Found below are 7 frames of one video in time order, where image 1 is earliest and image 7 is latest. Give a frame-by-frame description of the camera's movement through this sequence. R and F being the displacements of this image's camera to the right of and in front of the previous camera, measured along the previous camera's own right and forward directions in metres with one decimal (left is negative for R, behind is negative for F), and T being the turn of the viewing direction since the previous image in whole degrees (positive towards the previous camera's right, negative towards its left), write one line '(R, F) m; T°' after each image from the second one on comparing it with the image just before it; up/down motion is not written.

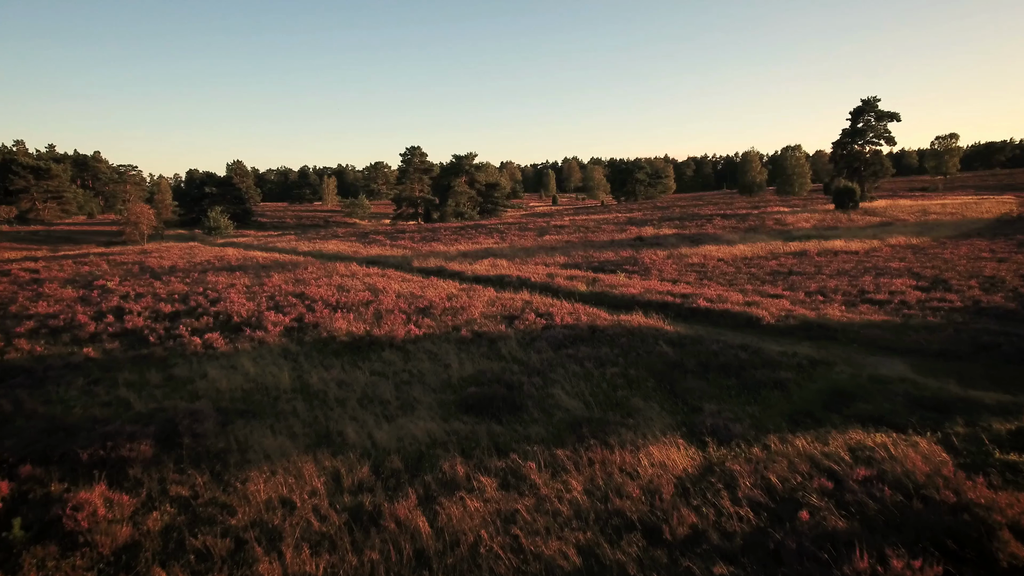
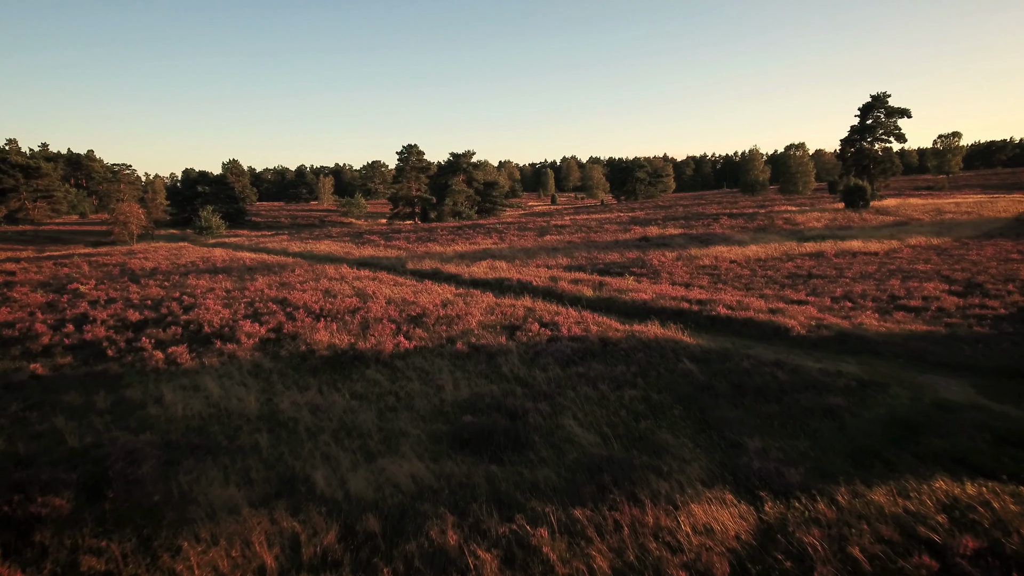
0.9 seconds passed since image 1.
(0.0, +1.3) m; 0°
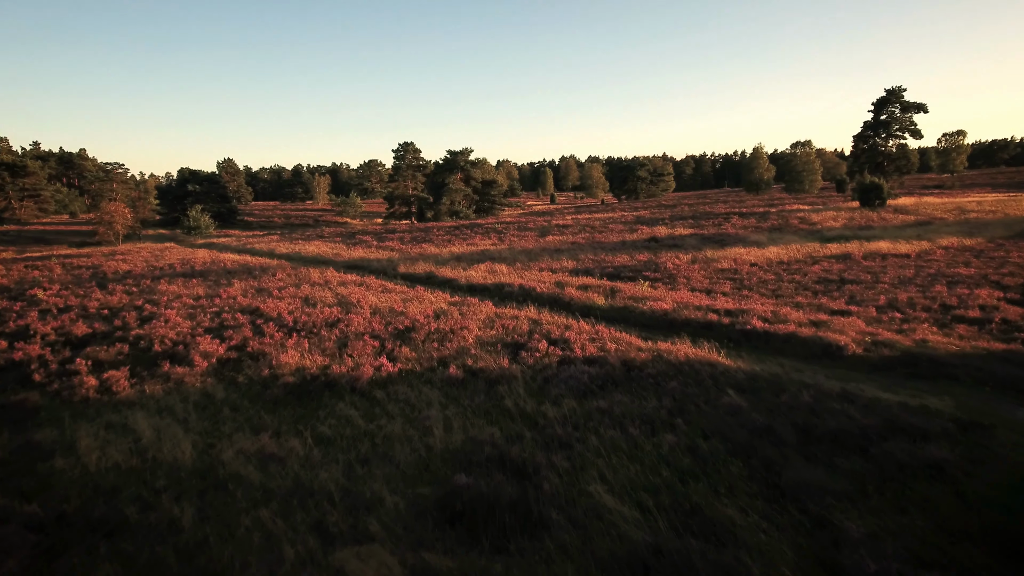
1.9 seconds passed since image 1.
(-0.1, +1.7) m; 0°
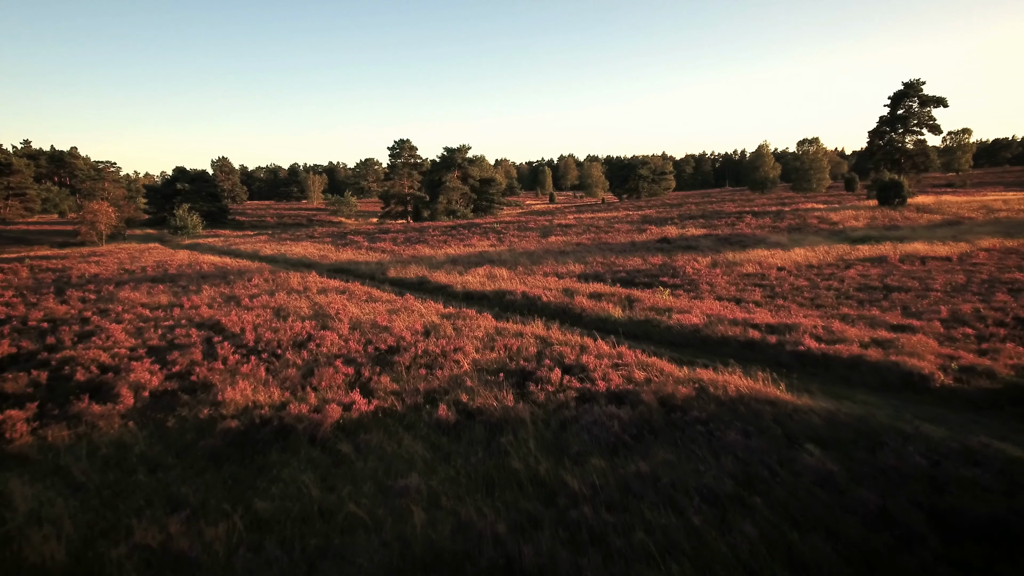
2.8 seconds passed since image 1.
(-0.1, +1.9) m; 0°
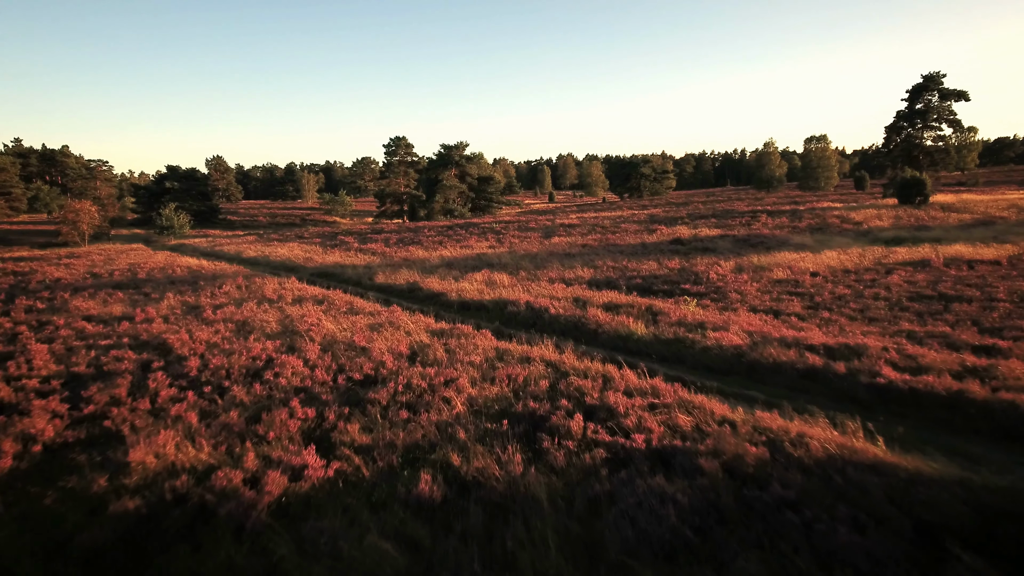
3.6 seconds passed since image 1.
(-0.1, +1.9) m; 0°
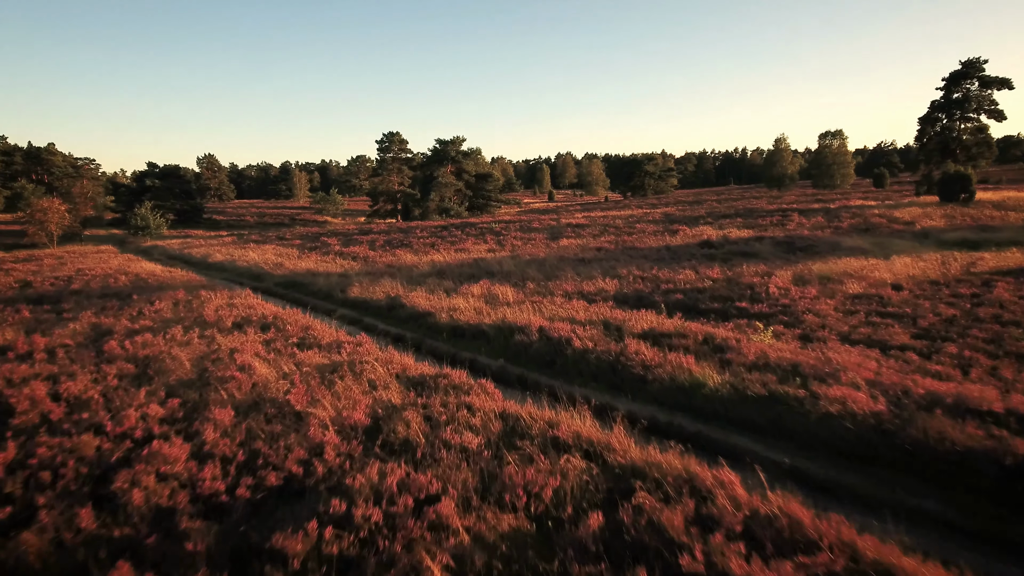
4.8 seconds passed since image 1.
(-0.1, +3.1) m; 0°
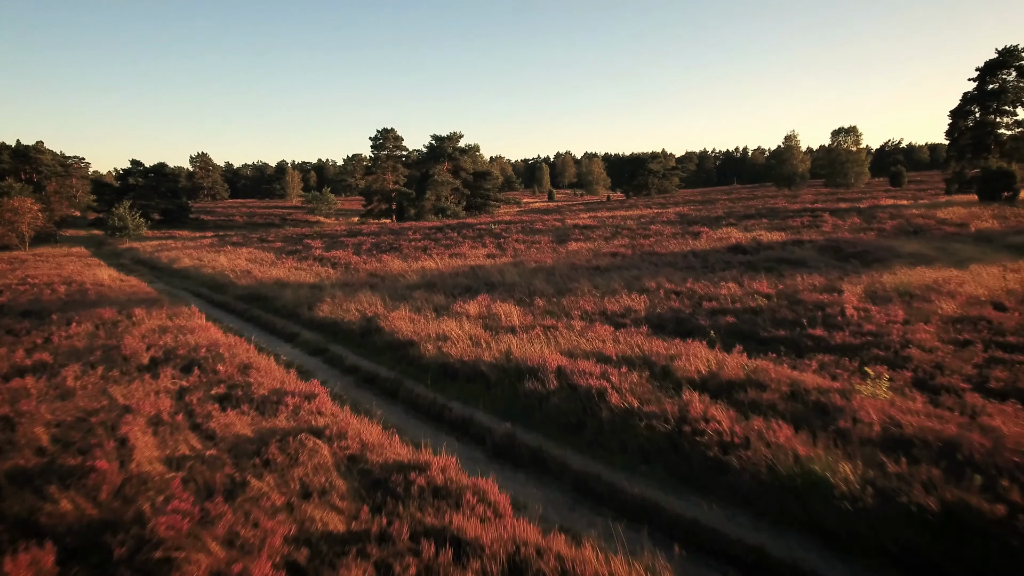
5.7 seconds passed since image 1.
(-0.1, +2.5) m; 0°
